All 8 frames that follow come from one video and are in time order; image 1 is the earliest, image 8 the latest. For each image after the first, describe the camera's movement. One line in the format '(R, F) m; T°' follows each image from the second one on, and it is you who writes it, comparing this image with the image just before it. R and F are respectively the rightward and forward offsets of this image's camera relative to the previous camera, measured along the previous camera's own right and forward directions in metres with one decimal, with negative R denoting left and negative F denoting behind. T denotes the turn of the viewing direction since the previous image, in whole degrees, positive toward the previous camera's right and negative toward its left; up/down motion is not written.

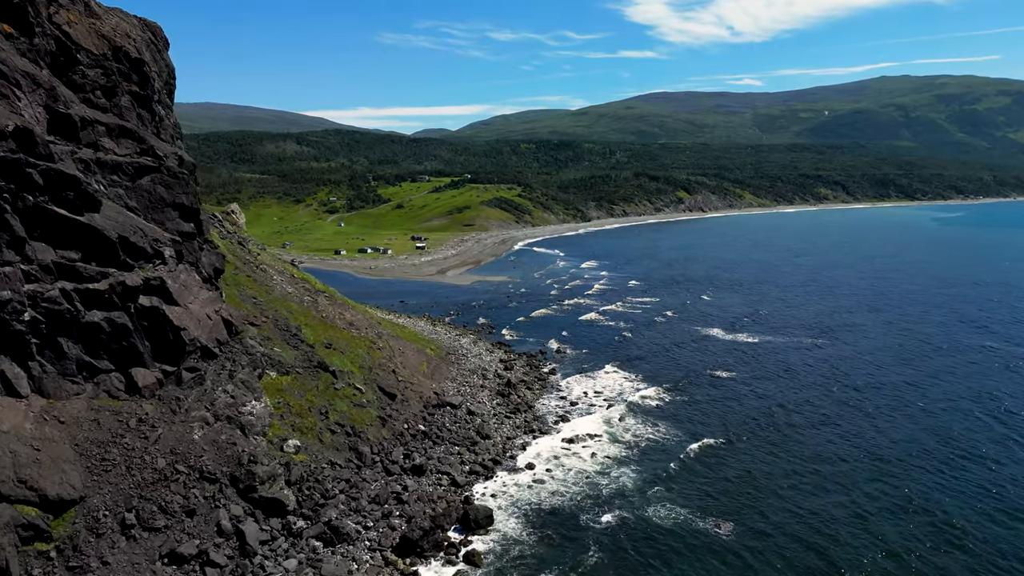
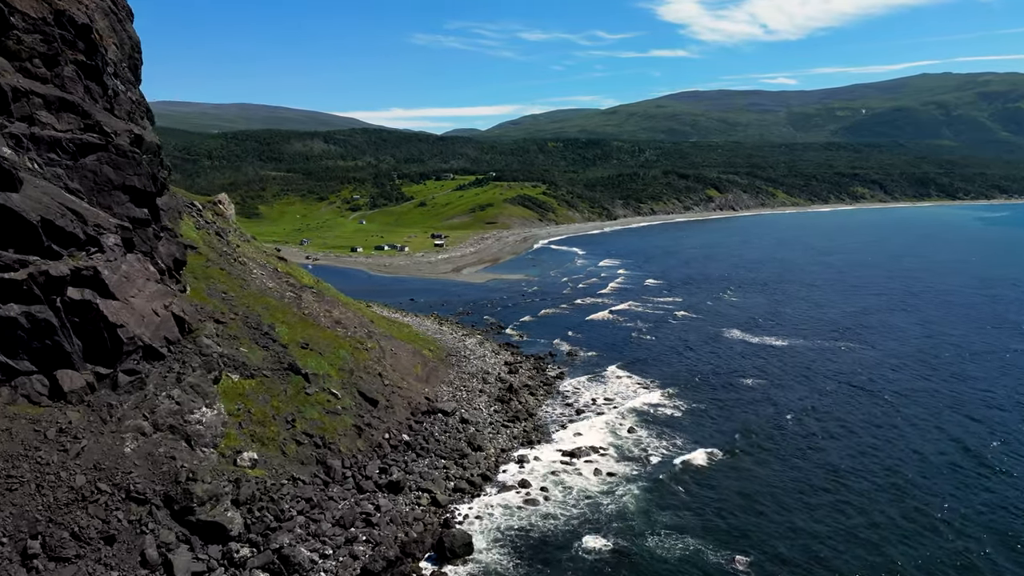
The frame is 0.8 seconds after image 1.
(+1.9, +4.6) m; -2°
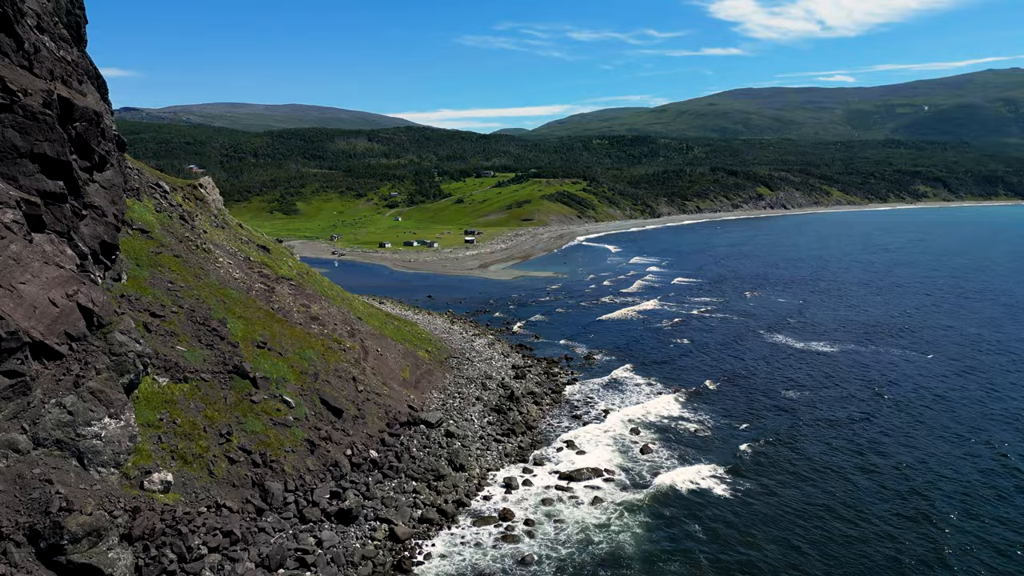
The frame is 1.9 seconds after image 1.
(+2.7, +6.2) m; -4°
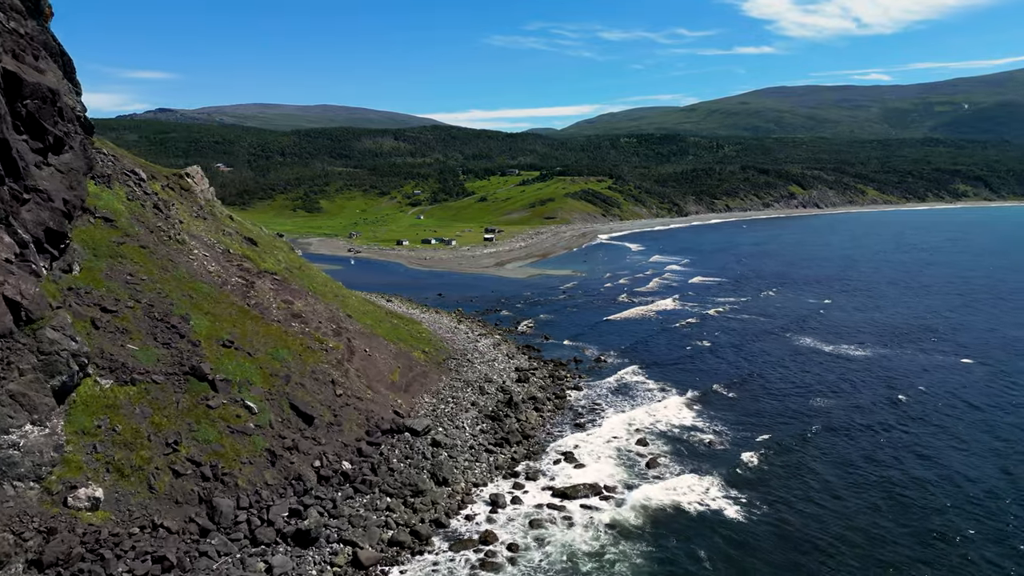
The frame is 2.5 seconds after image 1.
(+1.7, +3.5) m; -2°
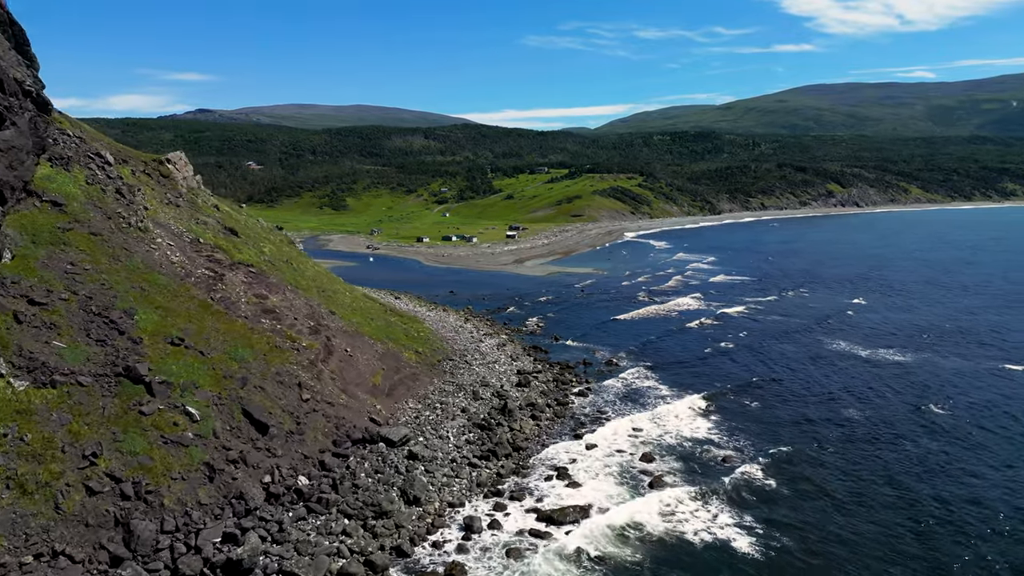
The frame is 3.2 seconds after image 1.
(+1.9, +4.0) m; -3°
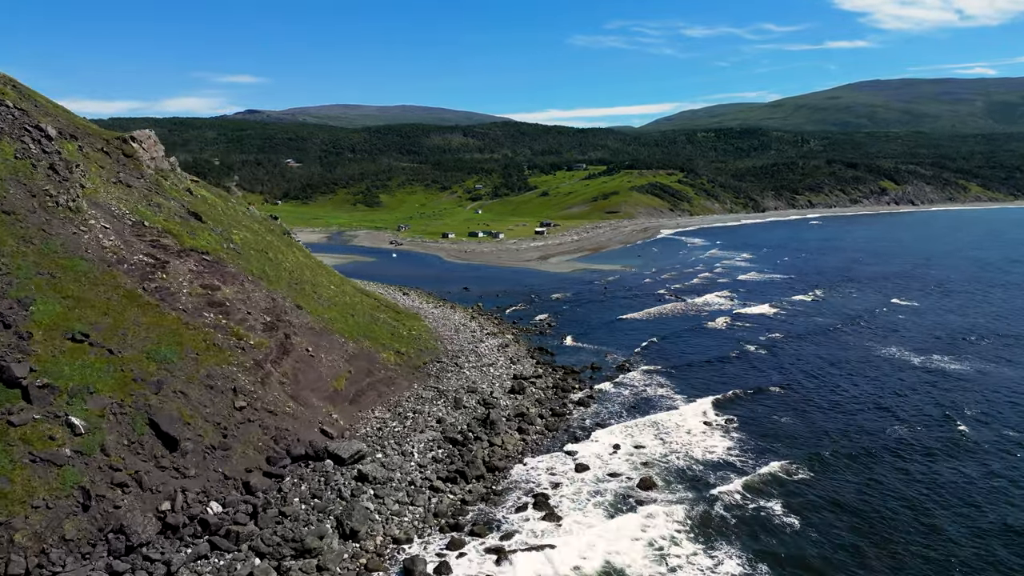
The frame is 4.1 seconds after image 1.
(+2.6, +5.2) m; -3°
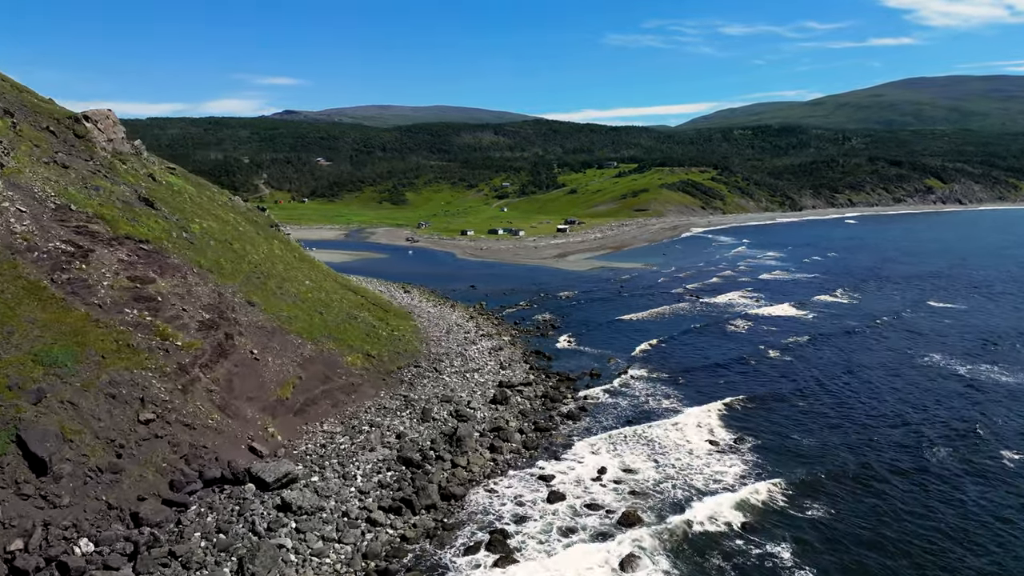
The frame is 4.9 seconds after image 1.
(+2.4, +4.5) m; -3°
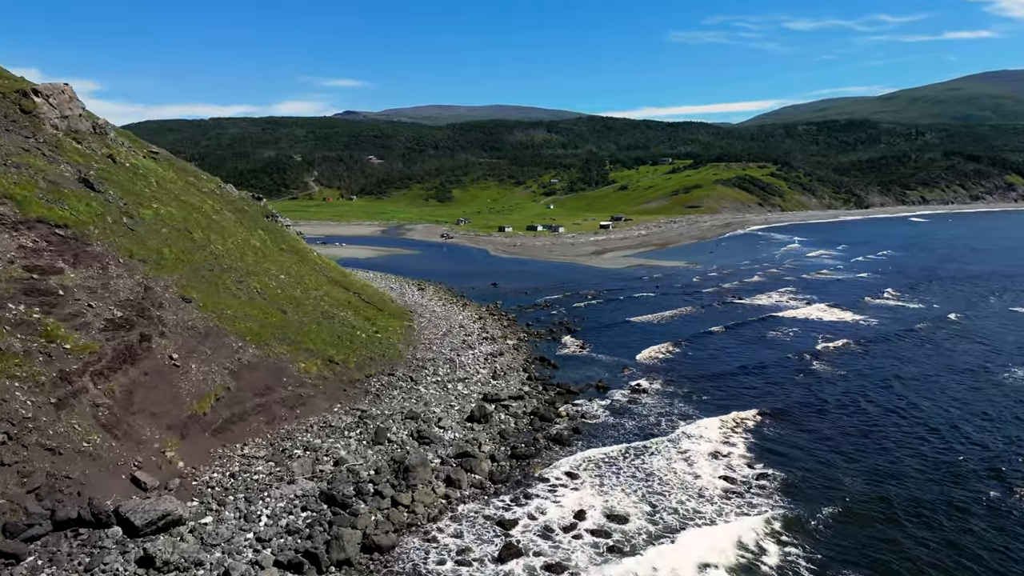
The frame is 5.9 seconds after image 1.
(+2.9, +5.5) m; -4°
